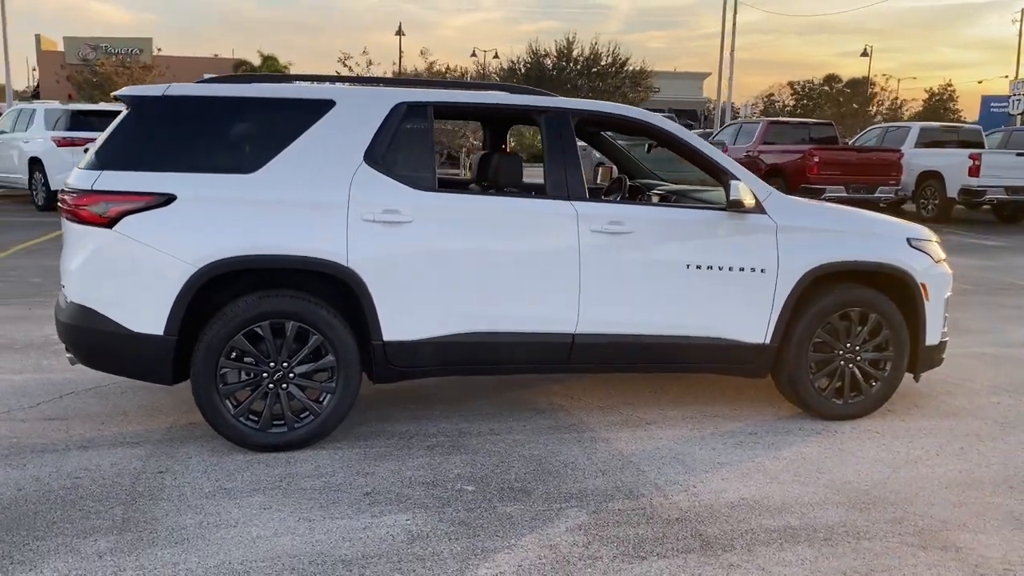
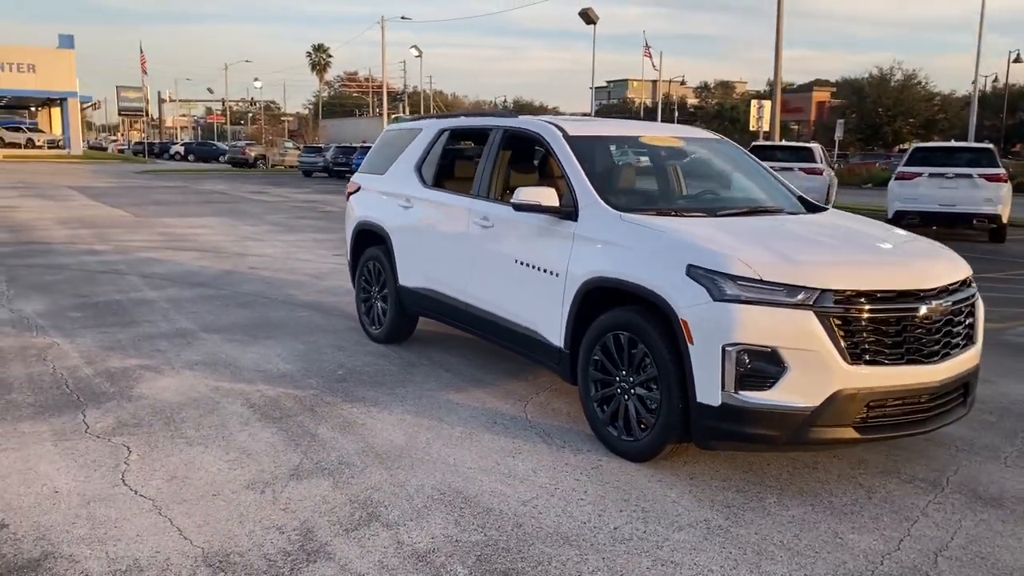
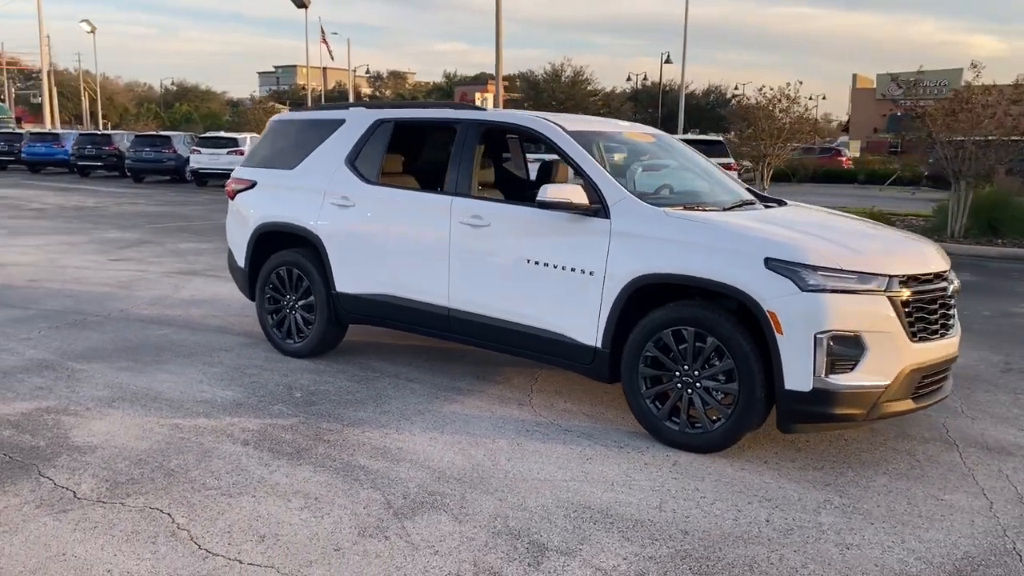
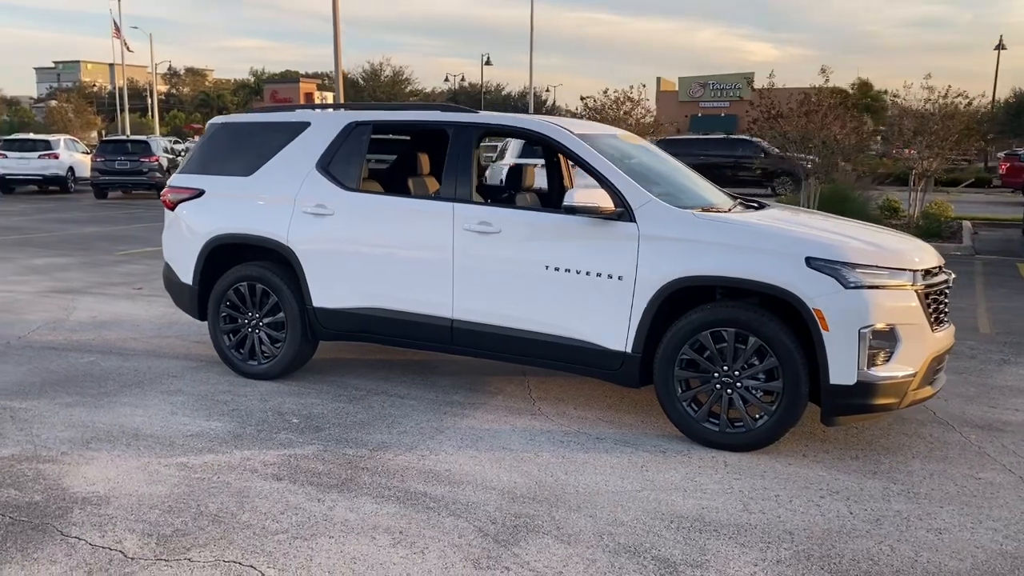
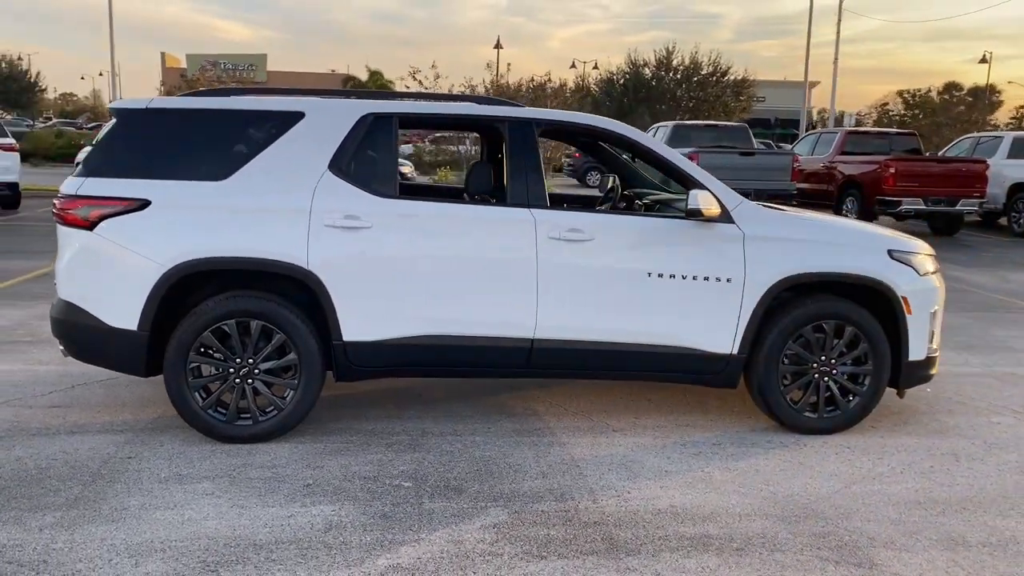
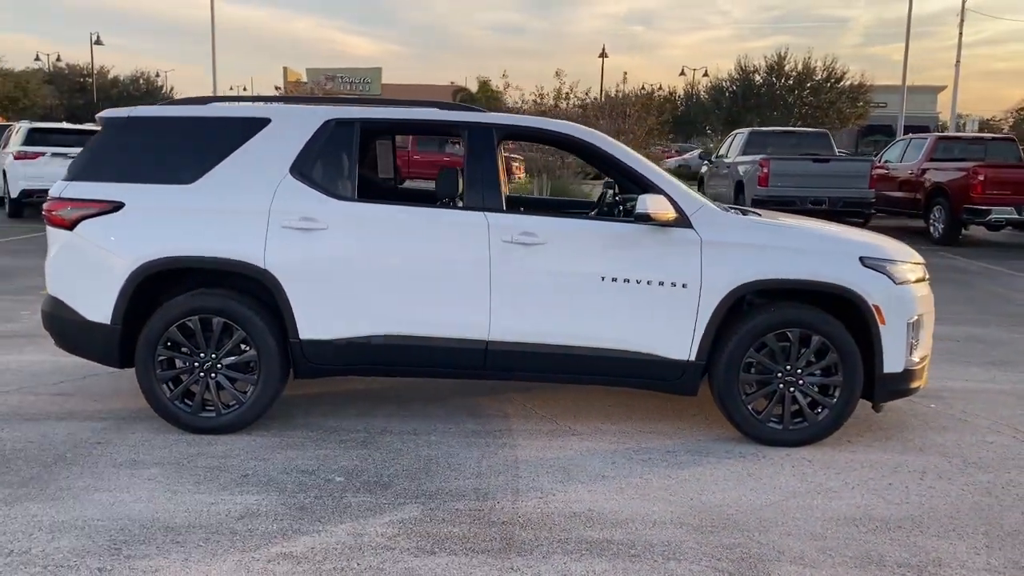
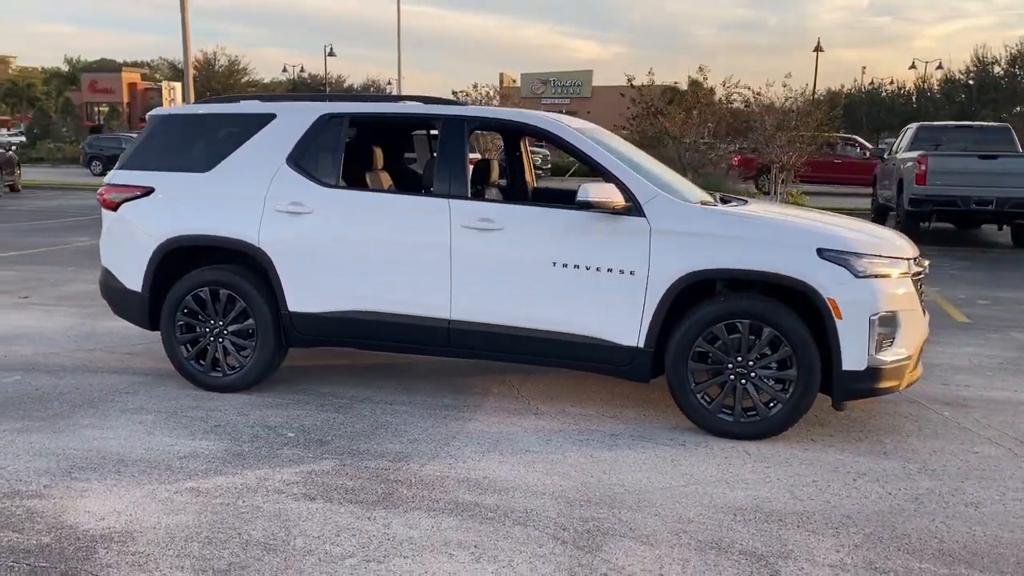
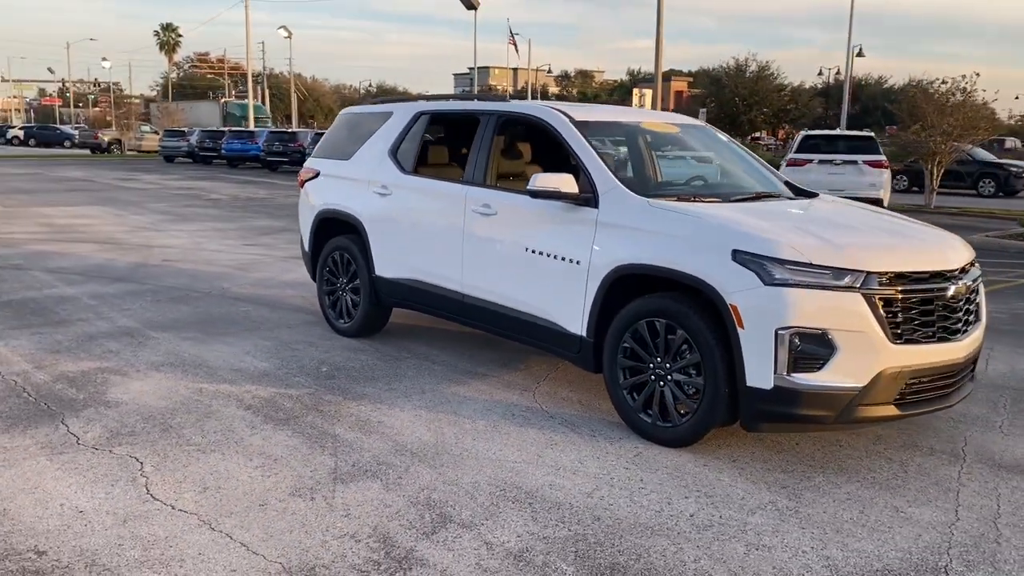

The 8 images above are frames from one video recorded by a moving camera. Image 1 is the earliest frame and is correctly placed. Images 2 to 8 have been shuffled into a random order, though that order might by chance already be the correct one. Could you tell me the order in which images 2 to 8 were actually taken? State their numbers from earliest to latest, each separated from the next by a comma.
5, 6, 7, 4, 3, 8, 2
